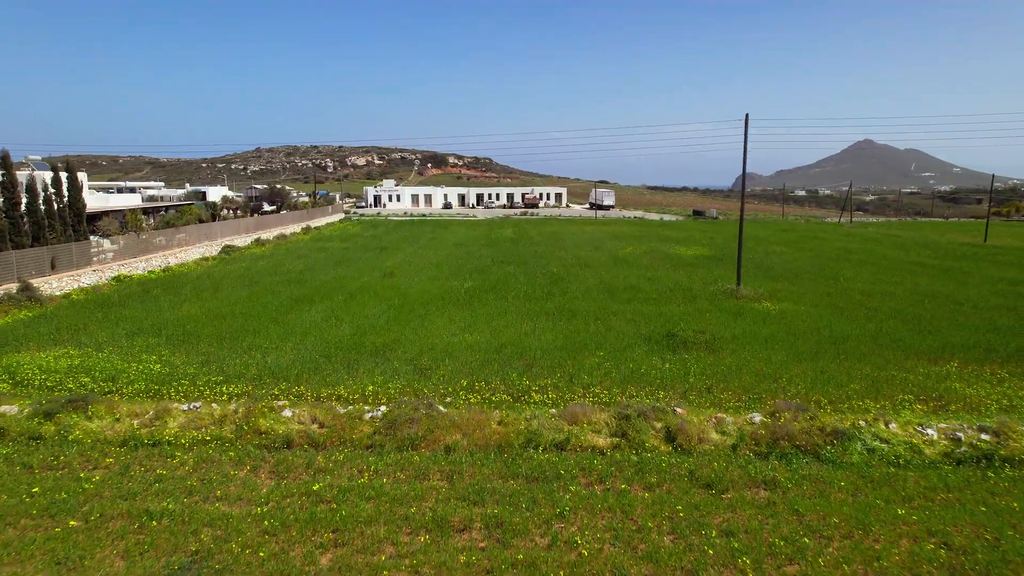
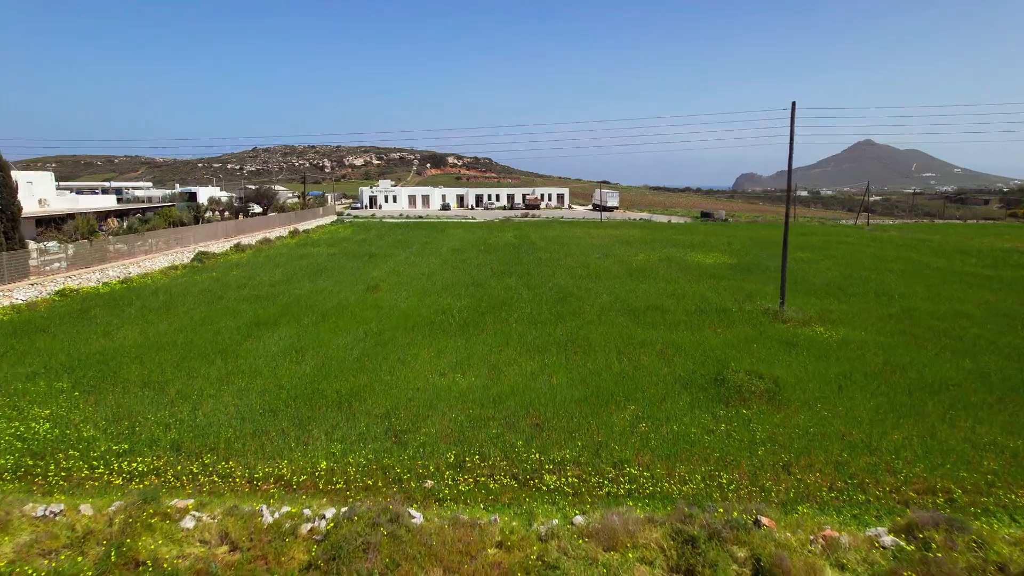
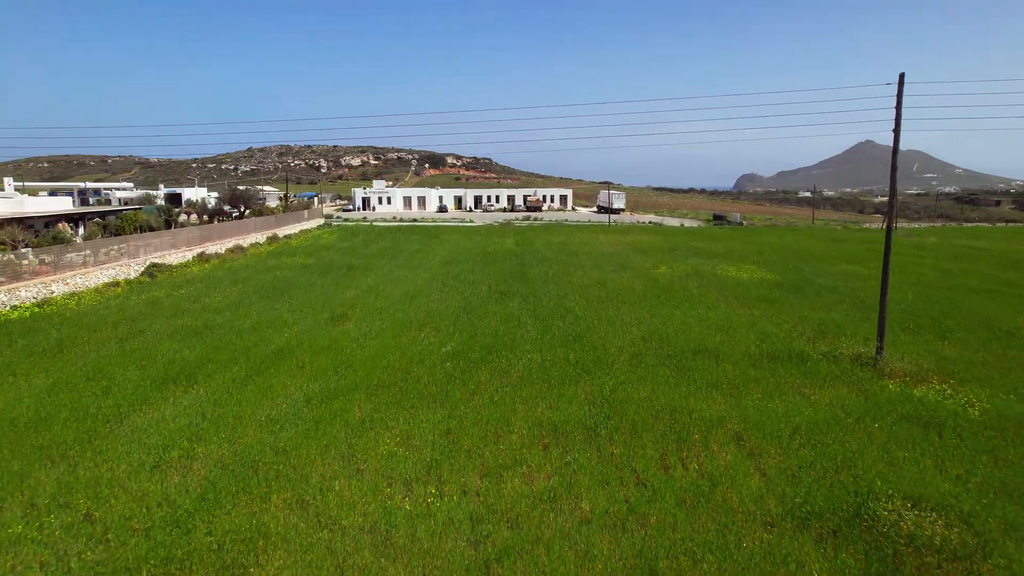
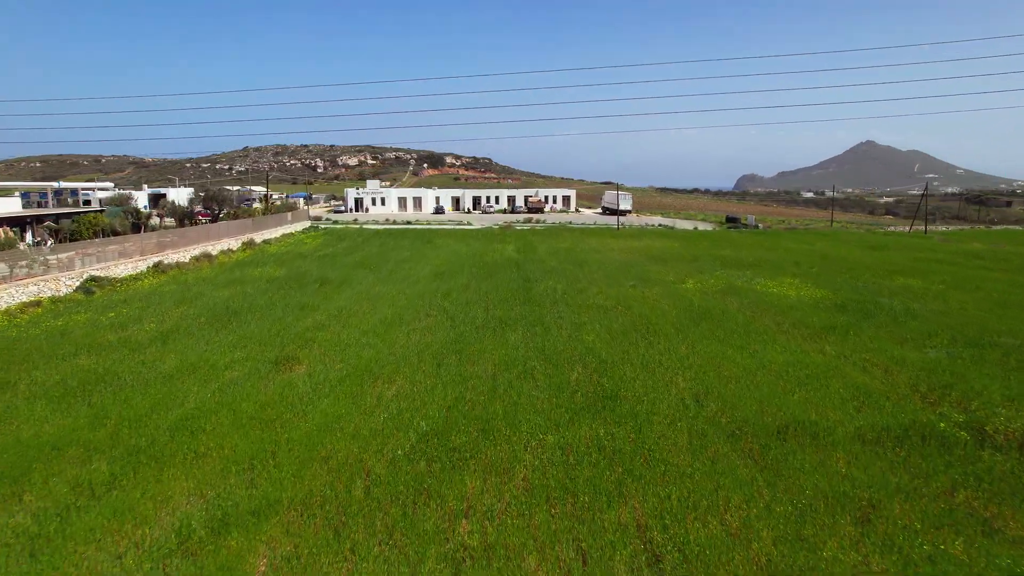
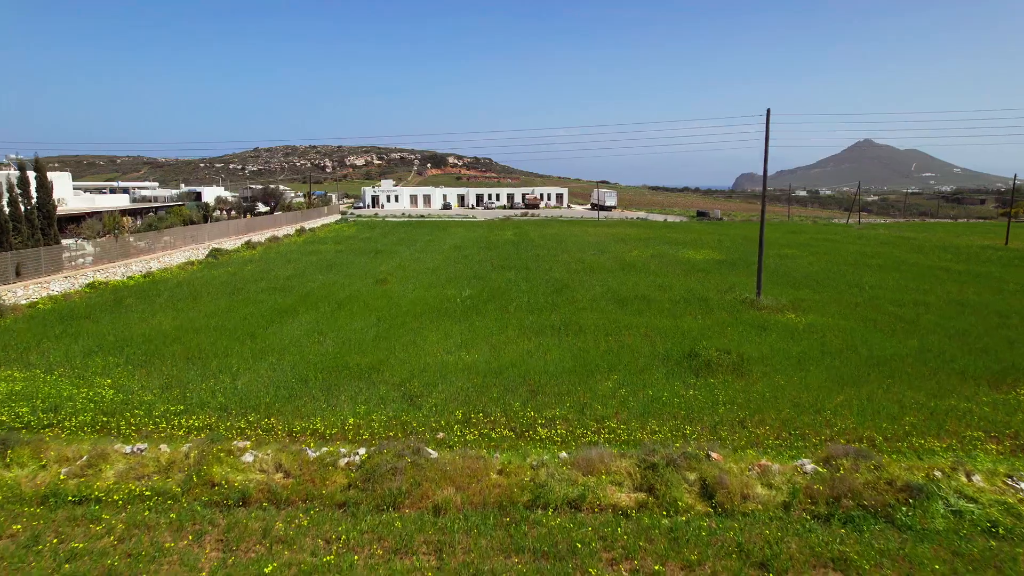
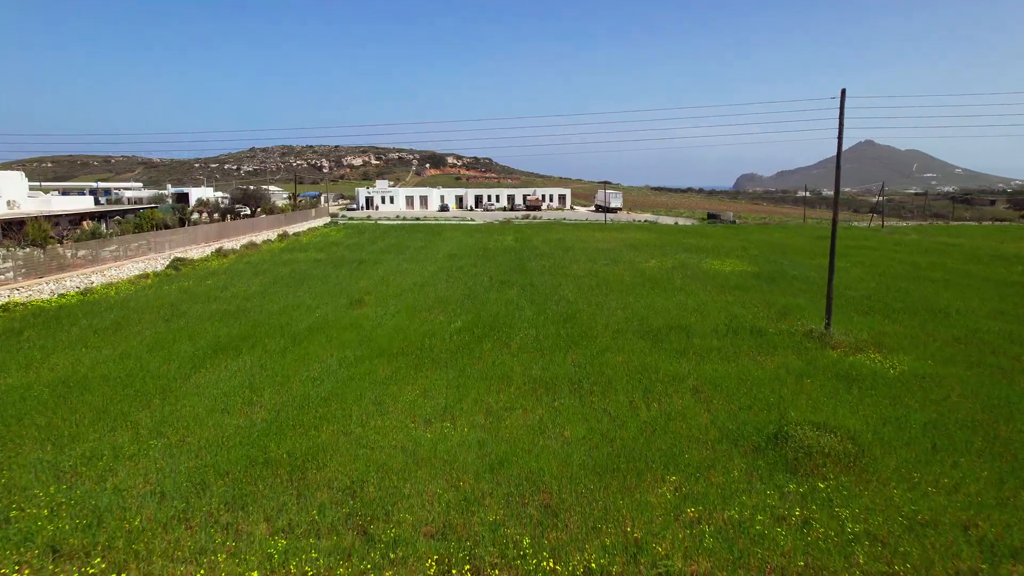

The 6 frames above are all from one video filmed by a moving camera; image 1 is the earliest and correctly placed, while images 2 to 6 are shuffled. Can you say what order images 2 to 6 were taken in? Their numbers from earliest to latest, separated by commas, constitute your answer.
5, 2, 6, 3, 4
